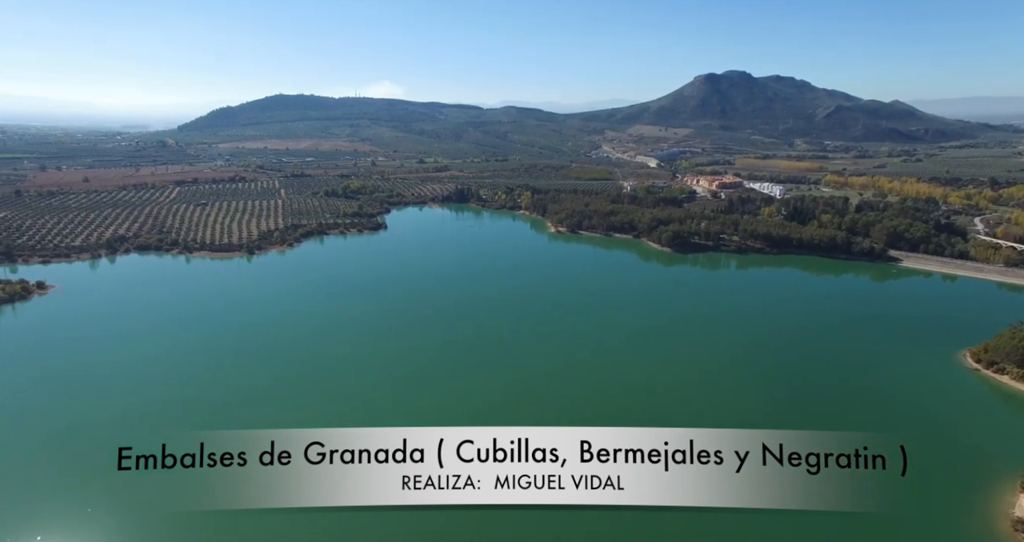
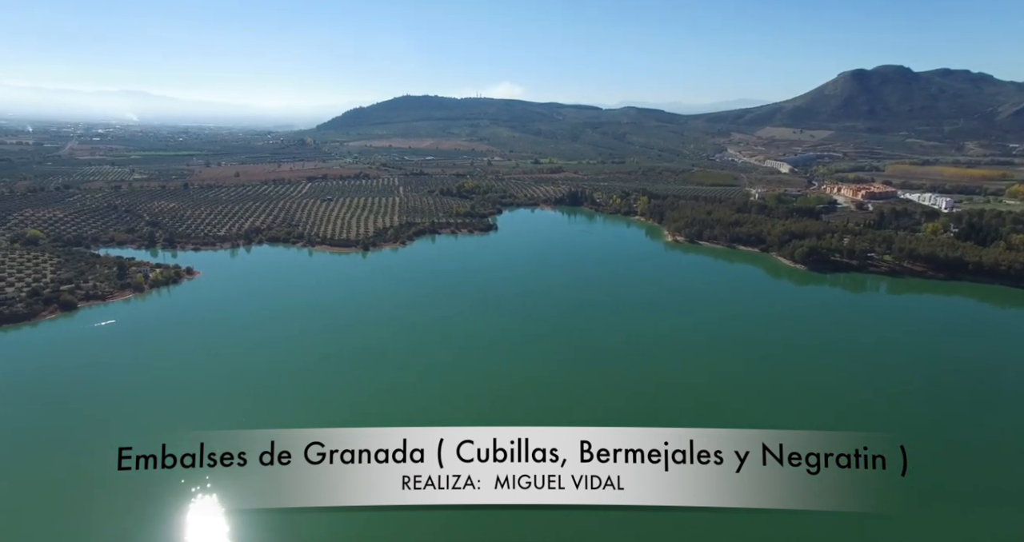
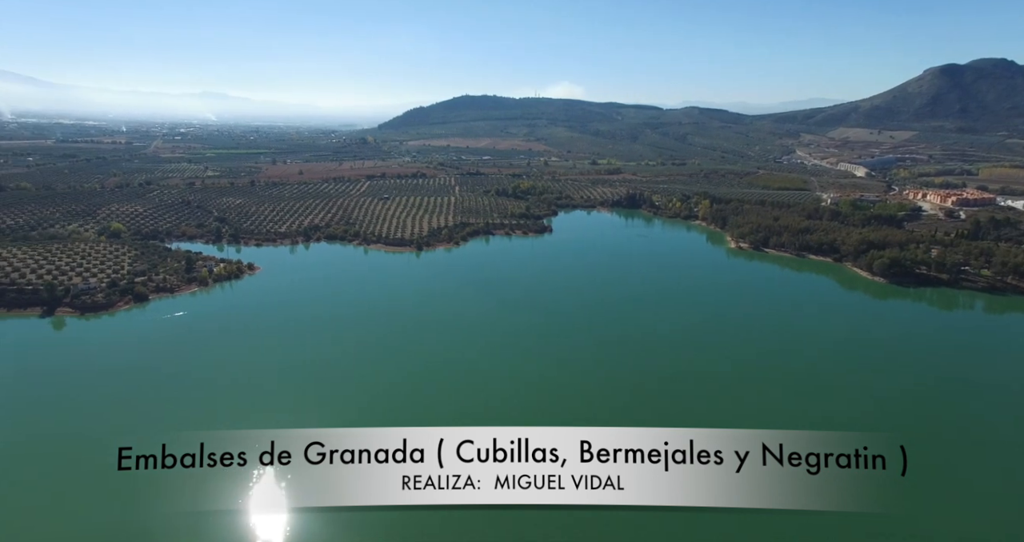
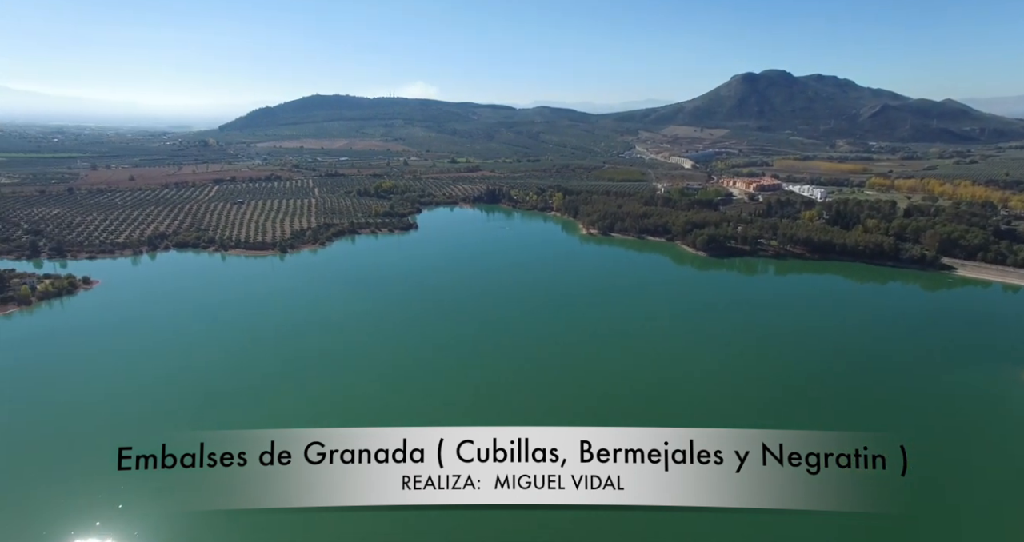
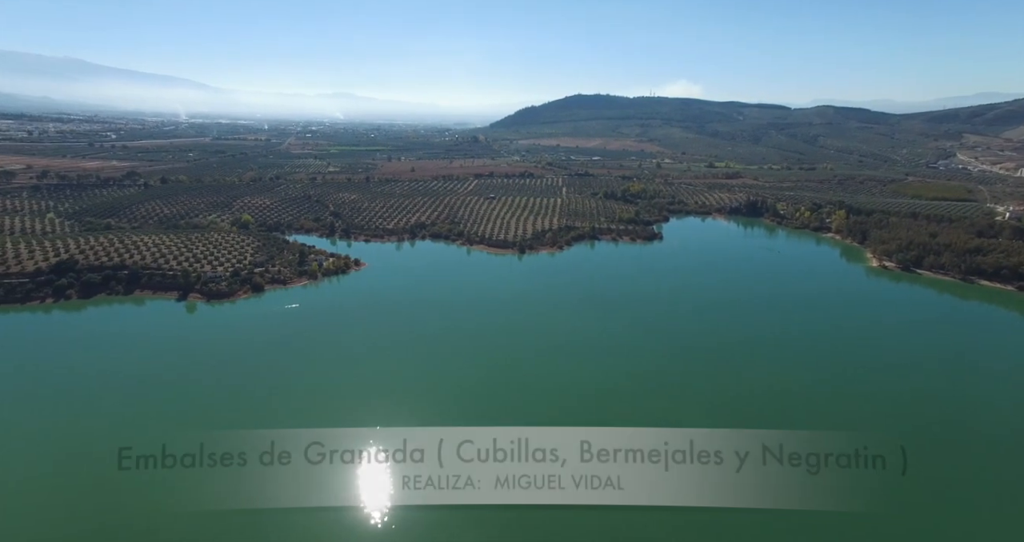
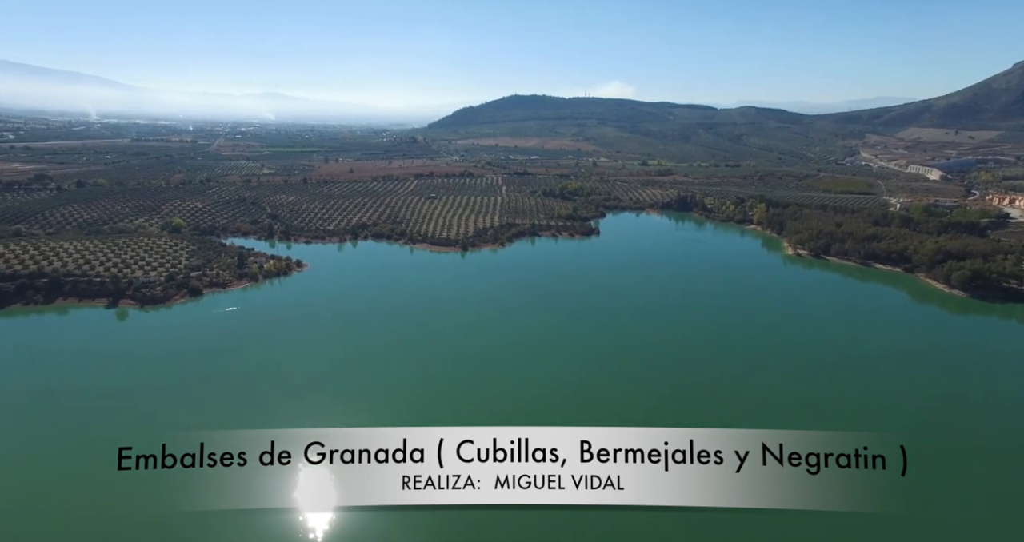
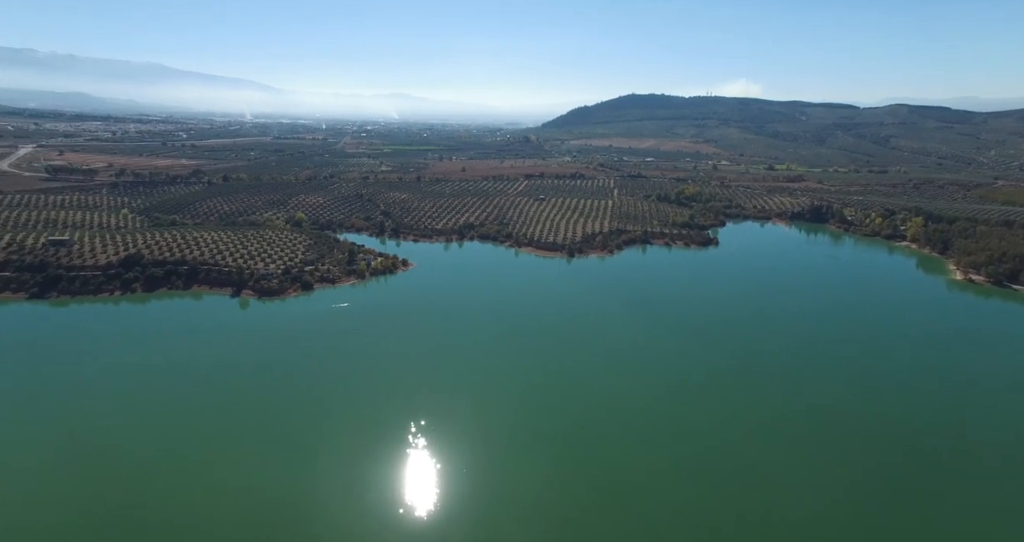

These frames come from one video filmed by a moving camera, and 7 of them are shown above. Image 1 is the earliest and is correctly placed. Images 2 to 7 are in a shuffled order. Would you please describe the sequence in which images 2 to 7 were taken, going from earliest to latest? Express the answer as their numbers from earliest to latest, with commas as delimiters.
4, 2, 3, 6, 5, 7
